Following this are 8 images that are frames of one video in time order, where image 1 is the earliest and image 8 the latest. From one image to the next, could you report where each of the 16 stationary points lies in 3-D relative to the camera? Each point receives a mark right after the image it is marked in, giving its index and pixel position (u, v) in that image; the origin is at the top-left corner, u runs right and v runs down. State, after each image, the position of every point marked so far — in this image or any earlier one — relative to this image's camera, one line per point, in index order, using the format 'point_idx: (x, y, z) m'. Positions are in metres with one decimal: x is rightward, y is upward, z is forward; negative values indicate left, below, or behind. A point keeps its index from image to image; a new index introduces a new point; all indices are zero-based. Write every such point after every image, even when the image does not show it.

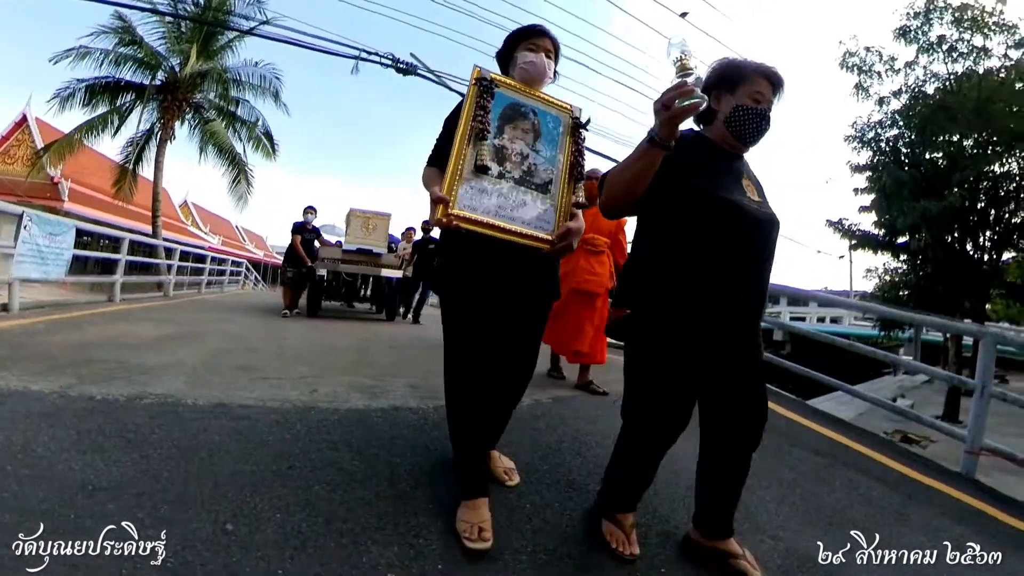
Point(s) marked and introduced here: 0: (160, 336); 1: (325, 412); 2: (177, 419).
0: (-3.5, -0.5, +6.7) m
1: (-0.9, -0.6, +3.2) m
2: (-1.5, -0.6, +3.1) m
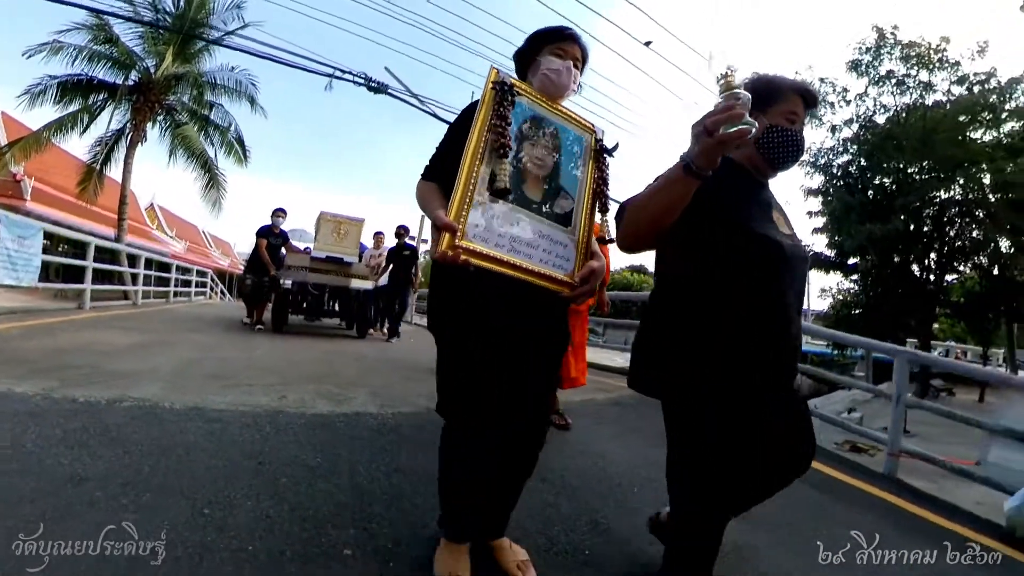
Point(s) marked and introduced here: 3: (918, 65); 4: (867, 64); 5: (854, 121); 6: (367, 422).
0: (-3.9, -0.6, +6.9) m
1: (-1.2, -0.7, +3.5) m
2: (-1.8, -0.7, +3.4) m
3: (+9.4, +5.2, +15.6) m
4: (+8.1, +5.0, +15.2) m
5: (+7.8, +3.8, +15.4) m
6: (-0.8, -0.7, +3.6) m
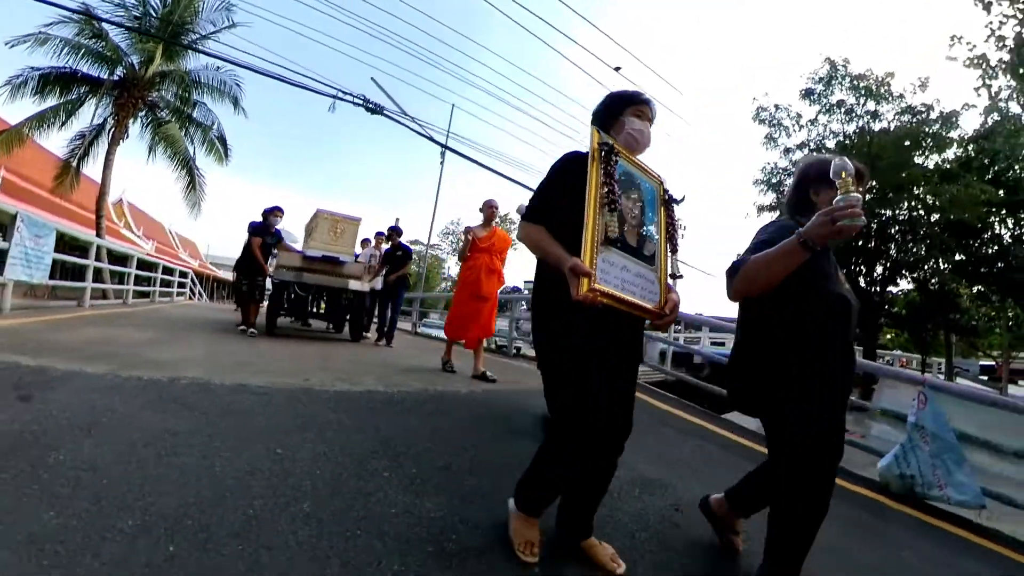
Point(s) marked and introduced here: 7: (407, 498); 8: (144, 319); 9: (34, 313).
0: (-4.2, -0.6, +7.7) m
1: (-1.3, -0.7, +4.4) m
2: (-1.9, -0.7, +4.2) m
3: (+8.9, +4.9, +16.9) m
4: (+7.6, +4.8, +16.5) m
5: (+7.3, +3.6, +16.7) m
6: (-0.9, -0.7, +4.5) m
7: (-0.5, -0.9, +2.8) m
8: (-5.9, -0.5, +10.6) m
9: (-6.7, -0.4, +9.5) m
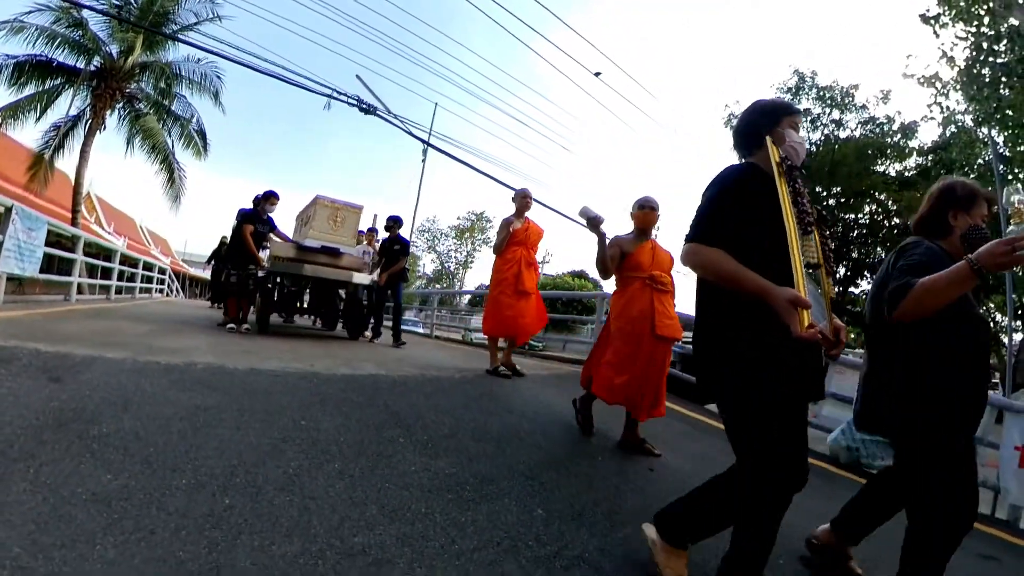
0: (-4.3, -0.5, +8.0) m
1: (-1.3, -0.6, +4.9) m
2: (-1.9, -0.6, +4.6) m
3: (+8.4, +4.9, +17.7) m
4: (+7.1, +4.8, +17.3) m
5: (+6.8, +3.6, +17.4) m
6: (-0.9, -0.7, +5.0) m
7: (-0.4, -0.8, +3.3) m
8: (-6.2, -0.4, +10.9) m
9: (-7.0, -0.3, +9.7) m
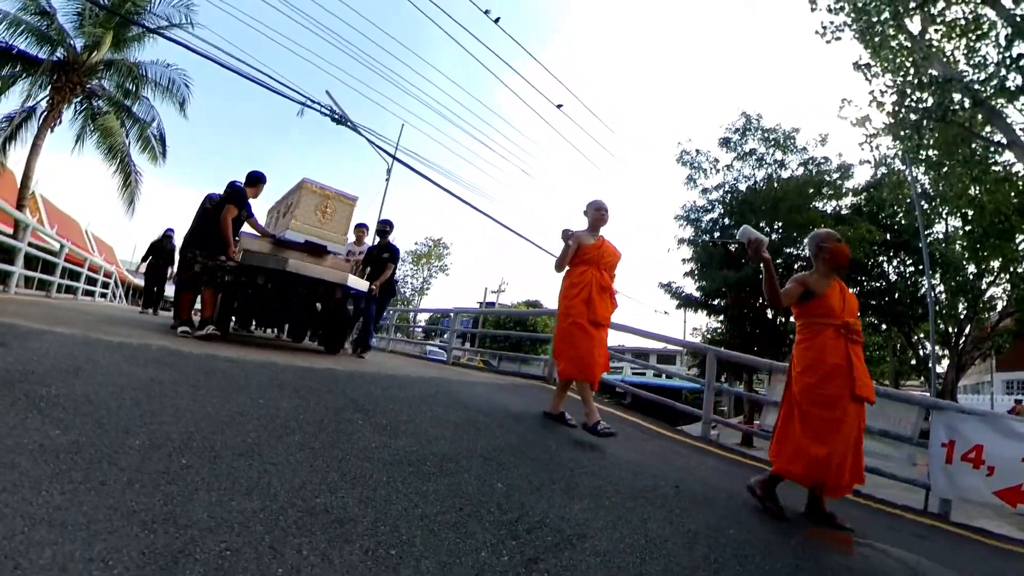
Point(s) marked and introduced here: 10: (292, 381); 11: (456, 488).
0: (-4.9, -0.4, +7.7) m
1: (-1.6, -0.6, +4.8) m
2: (-2.2, -0.5, +4.5) m
3: (+7.3, +3.9, +18.6) m
4: (+6.0, +3.9, +18.0) m
5: (+5.7, +2.7, +18.1) m
6: (-1.3, -0.6, +4.9) m
7: (-0.6, -0.7, +3.3) m
8: (-6.9, -0.3, +10.5) m
9: (-7.6, -0.1, +9.2) m
10: (-1.4, -0.6, +4.3) m
11: (-0.2, -0.8, +2.7) m
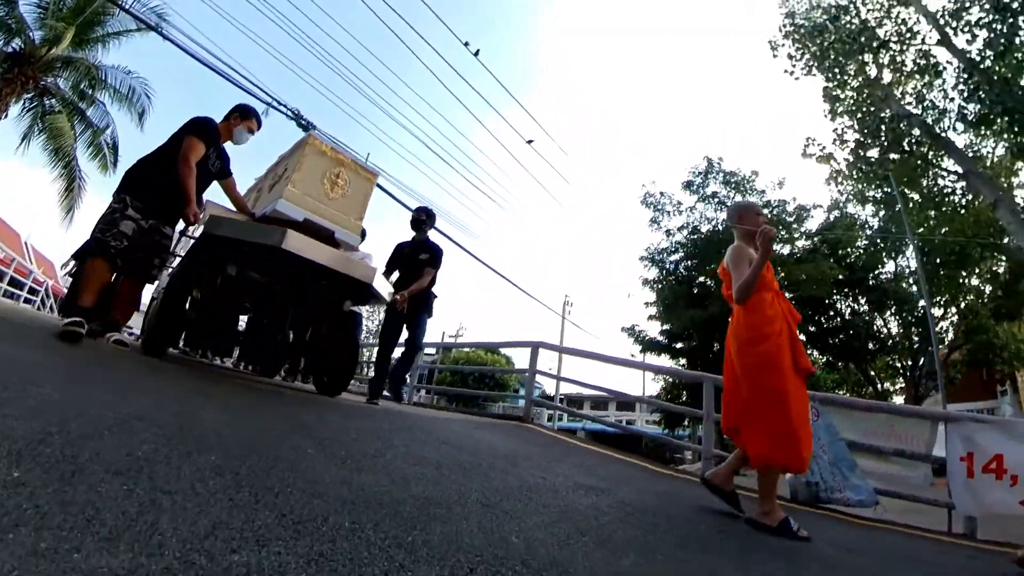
0: (-5.2, -0.7, +6.6) m
1: (-1.7, -0.6, +3.9) m
2: (-2.3, -0.5, +3.6) m
3: (+6.2, +2.8, +18.6) m
4: (+5.0, +2.8, +18.0) m
5: (+4.6, +1.6, +17.9) m
6: (-1.3, -0.7, +4.1) m
7: (-0.6, -0.7, +2.5) m
8: (-7.4, -0.8, +9.2) m
9: (-8.0, -0.5, +7.9) m
10: (-1.5, -0.6, +3.5) m
11: (-0.2, -0.7, +1.9) m
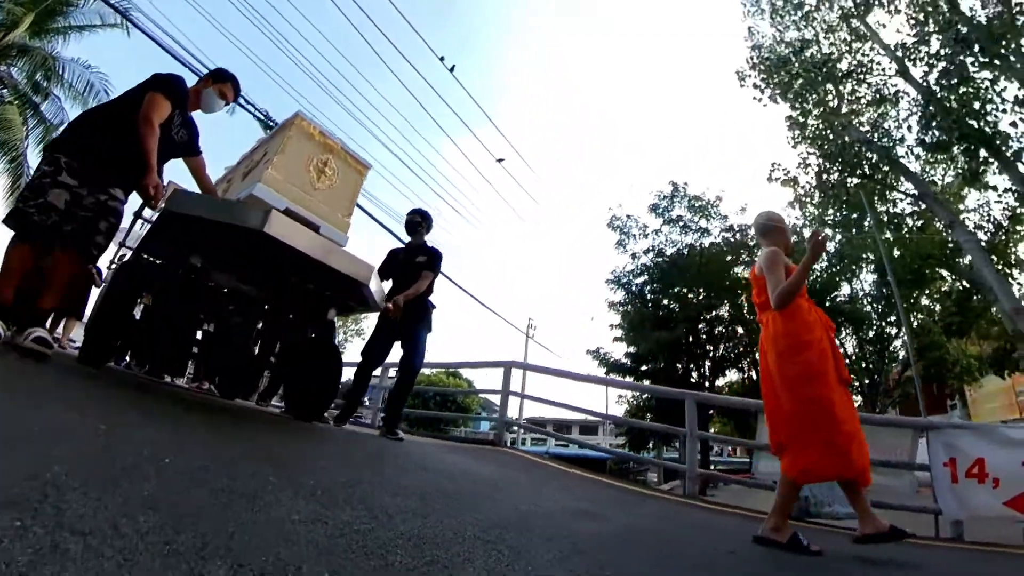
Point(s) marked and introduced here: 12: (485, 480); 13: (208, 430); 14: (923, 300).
0: (-5.4, -0.7, +5.9) m
1: (-1.8, -0.6, +3.4) m
2: (-2.3, -0.5, +3.1) m
3: (+5.2, +2.1, +18.7) m
4: (+4.0, +2.2, +18.0) m
5: (+3.7, +1.0, +17.9) m
6: (-1.4, -0.7, +3.6) m
7: (-0.6, -0.7, +2.0) m
8: (-7.8, -0.9, +8.3) m
9: (-8.3, -0.5, +7.0) m
10: (-1.5, -0.6, +3.0) m
11: (-0.1, -0.7, +1.5) m
12: (-0.2, -1.0, +3.6) m
13: (-1.3, -0.7, +2.9) m
14: (+11.0, -0.4, +17.9) m
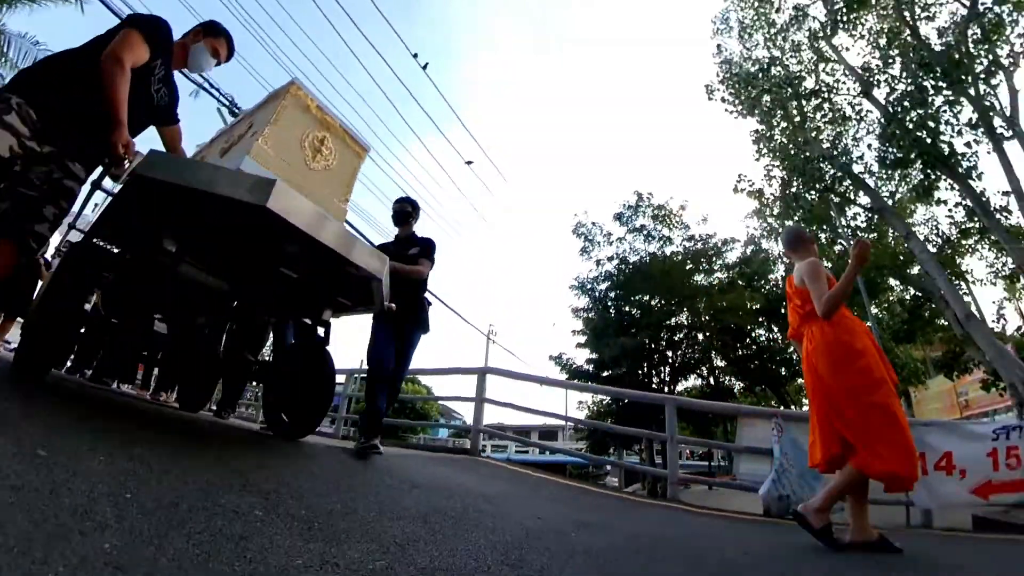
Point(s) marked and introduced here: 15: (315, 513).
0: (-5.6, -0.7, +5.2) m
1: (-1.8, -0.6, +3.0) m
2: (-2.3, -0.5, +2.7) m
3: (+4.2, +1.9, +18.8) m
4: (+3.1, +2.0, +18.0) m
5: (+2.7, +0.8, +17.8) m
6: (-1.5, -0.7, +3.2) m
7: (-0.5, -0.7, +1.7) m
8: (-8.1, -0.8, +7.5) m
9: (-8.5, -0.4, +6.2) m
10: (-1.5, -0.6, +2.6) m
11: (0.0, -0.7, +1.3) m
12: (-0.2, -1.0, +3.3) m
13: (-1.2, -0.6, +2.5) m
14: (+10.0, -0.7, +18.4) m
15: (-0.6, -0.7, +2.0) m
